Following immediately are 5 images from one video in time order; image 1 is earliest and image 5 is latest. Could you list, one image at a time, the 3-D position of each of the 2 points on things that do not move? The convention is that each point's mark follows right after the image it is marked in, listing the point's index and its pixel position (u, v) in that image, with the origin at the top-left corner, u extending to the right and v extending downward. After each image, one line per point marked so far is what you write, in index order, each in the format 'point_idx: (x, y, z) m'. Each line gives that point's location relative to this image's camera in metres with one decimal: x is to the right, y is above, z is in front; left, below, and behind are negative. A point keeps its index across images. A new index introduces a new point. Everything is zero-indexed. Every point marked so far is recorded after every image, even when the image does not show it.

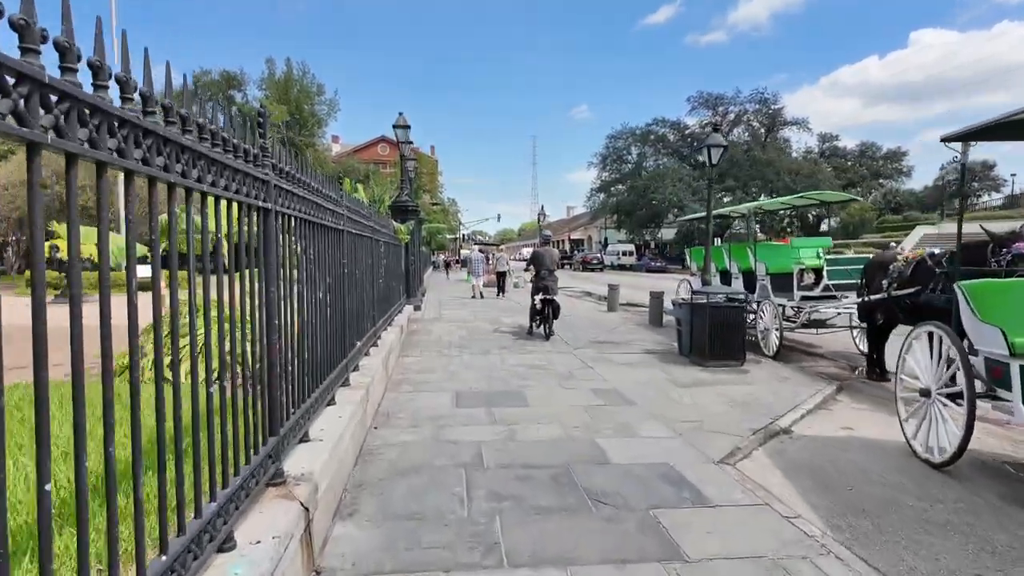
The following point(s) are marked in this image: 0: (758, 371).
0: (+3.9, -1.3, +8.9) m
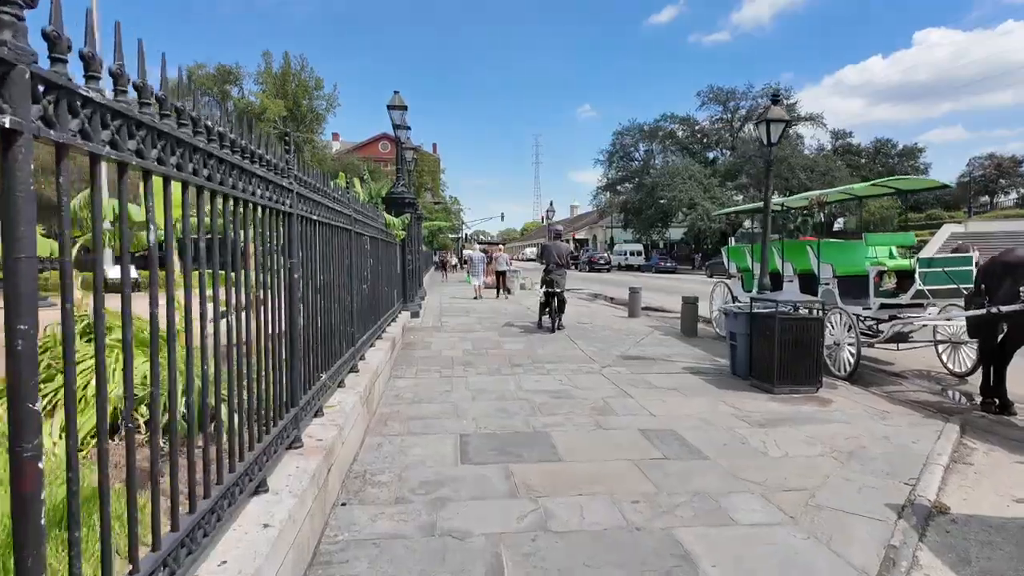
0: (+4.2, -1.4, +7.1) m
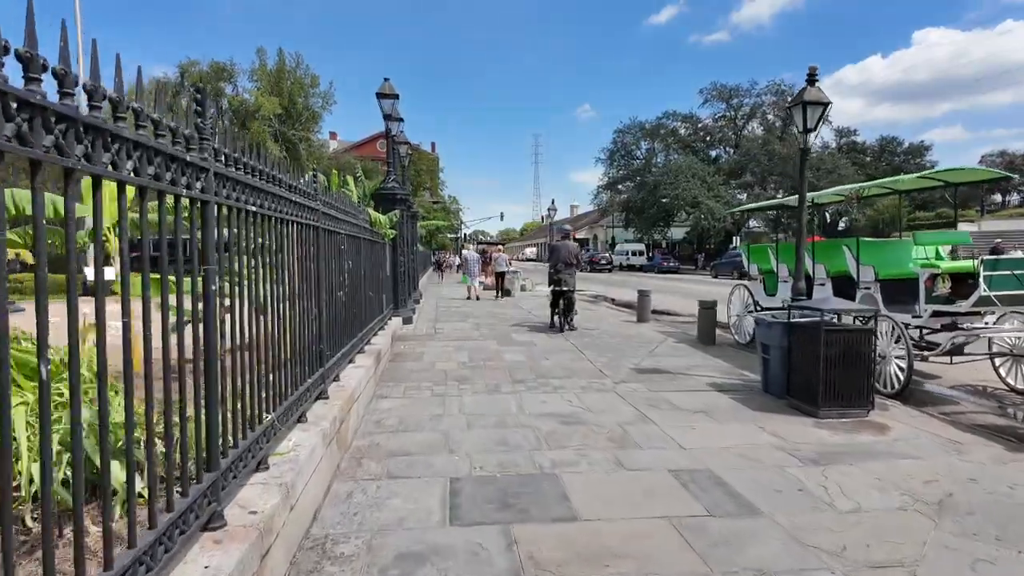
0: (+4.2, -1.5, +6.0) m
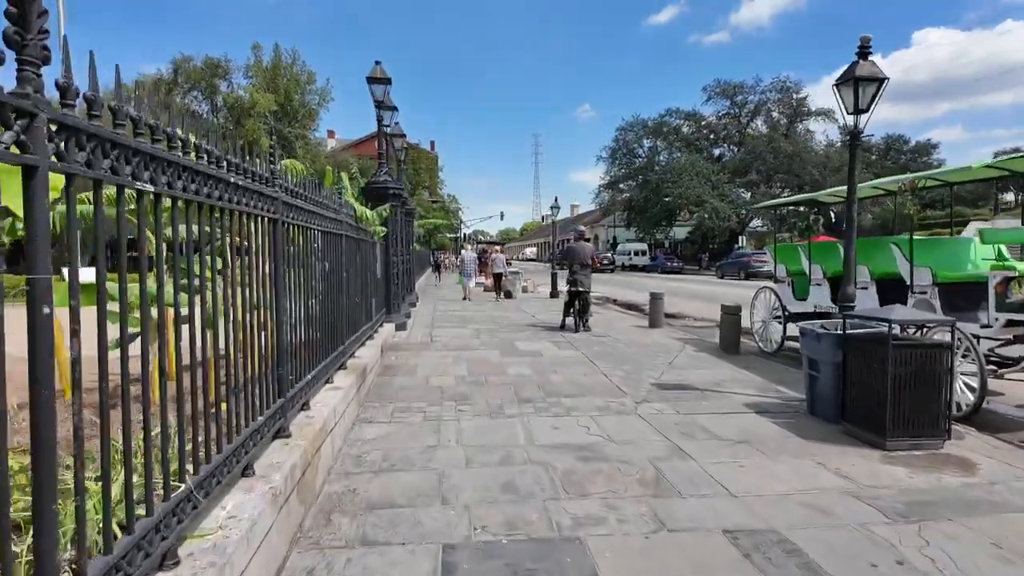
0: (+4.3, -1.6, +5.0) m
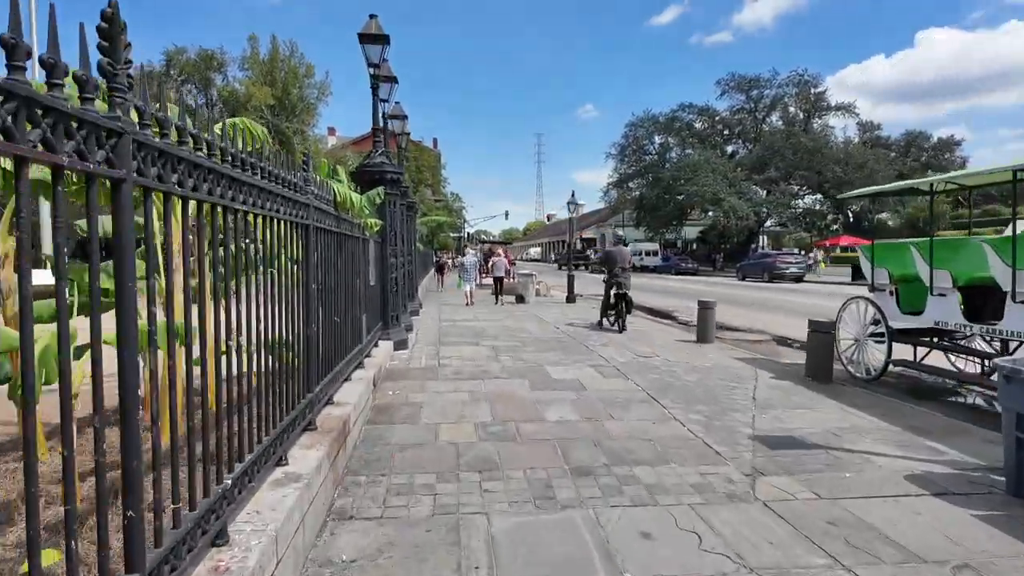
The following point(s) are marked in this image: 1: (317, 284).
0: (+4.7, -1.7, +2.8) m
1: (-1.7, 0.0, +4.7) m
